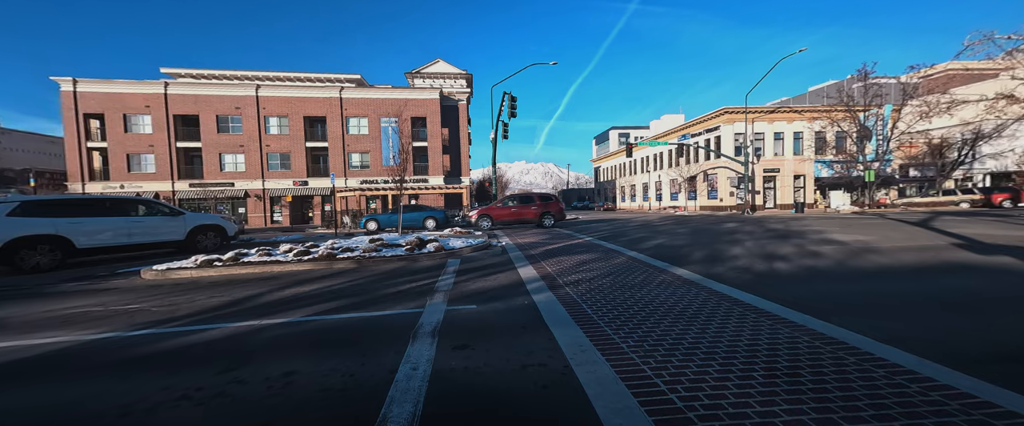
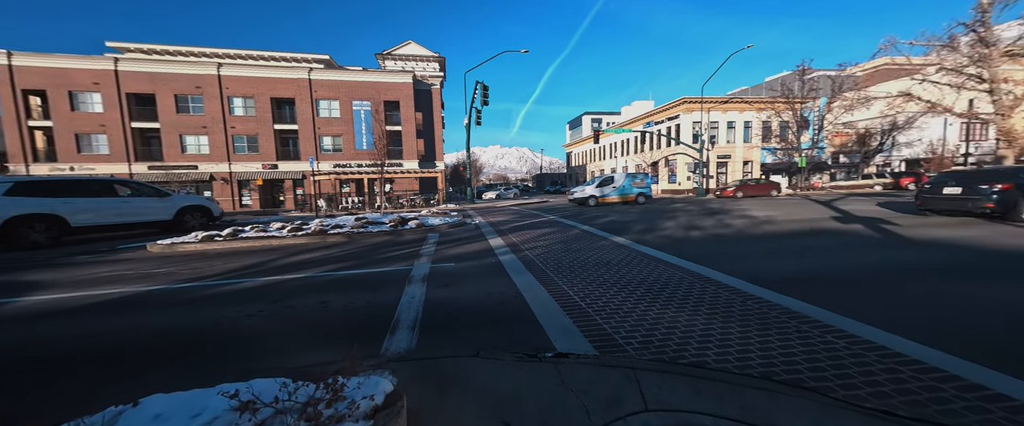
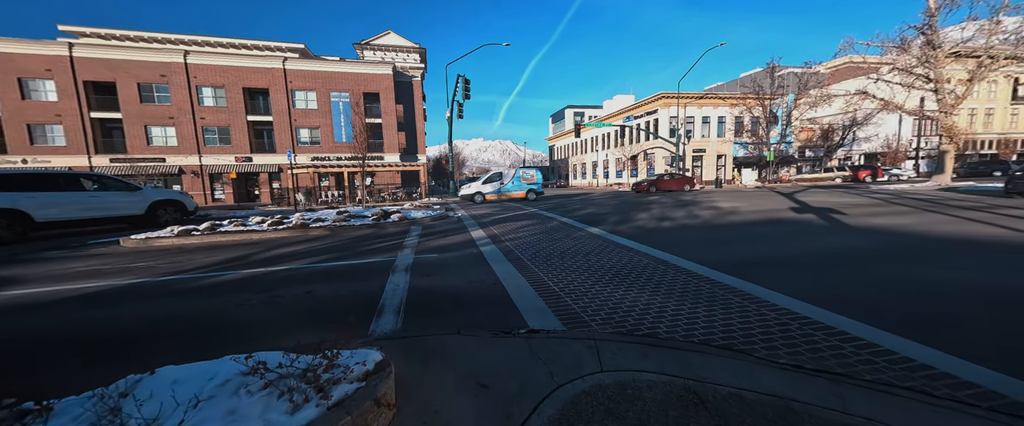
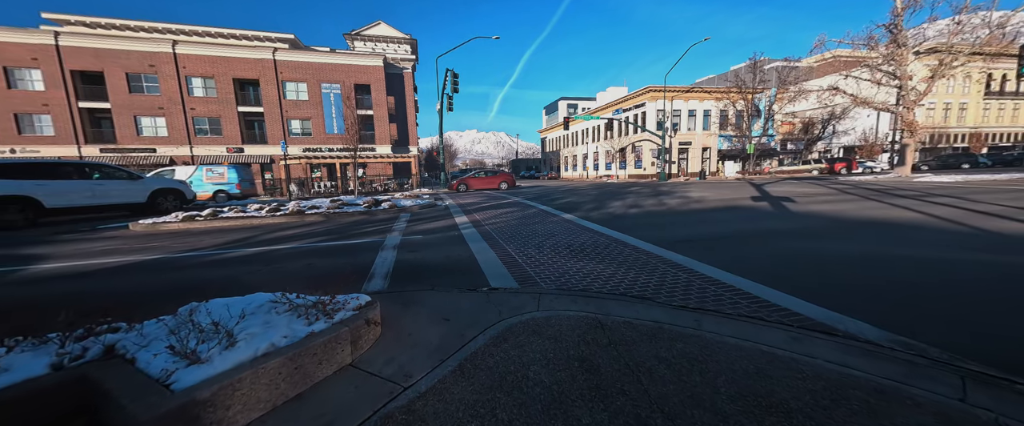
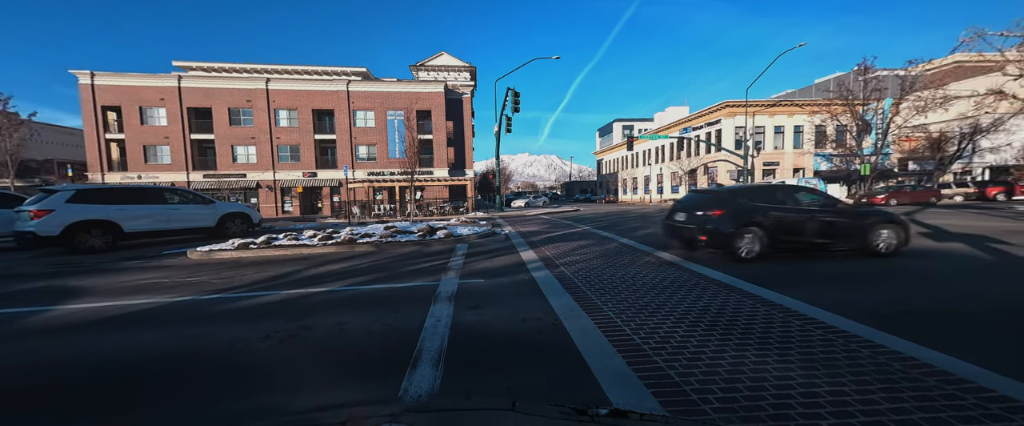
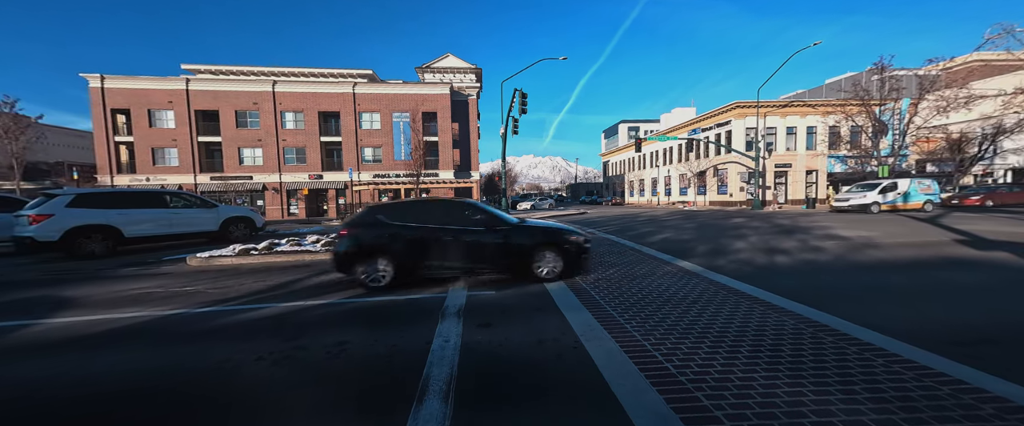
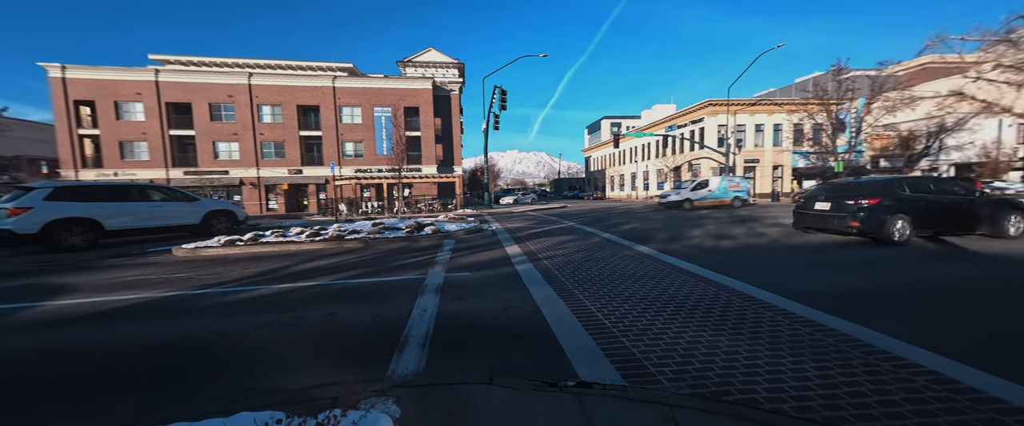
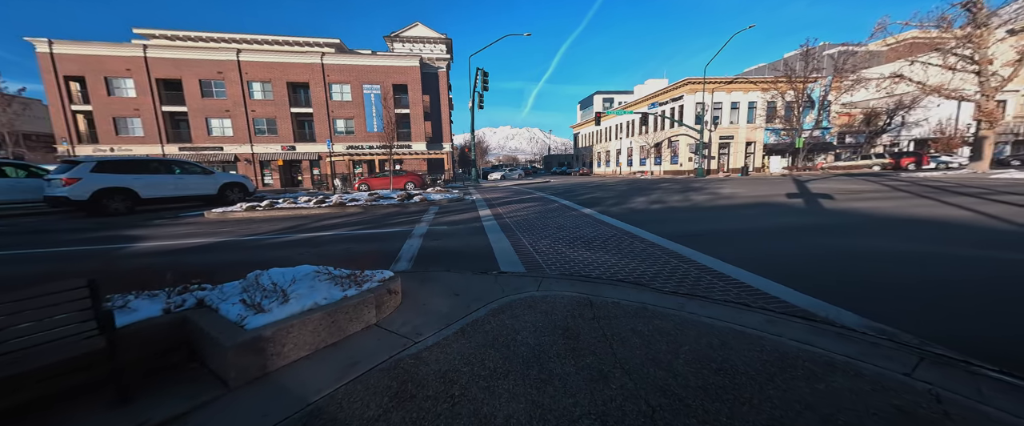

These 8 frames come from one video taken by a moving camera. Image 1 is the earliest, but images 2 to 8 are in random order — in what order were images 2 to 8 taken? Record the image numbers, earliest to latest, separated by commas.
6, 5, 7, 2, 3, 4, 8
